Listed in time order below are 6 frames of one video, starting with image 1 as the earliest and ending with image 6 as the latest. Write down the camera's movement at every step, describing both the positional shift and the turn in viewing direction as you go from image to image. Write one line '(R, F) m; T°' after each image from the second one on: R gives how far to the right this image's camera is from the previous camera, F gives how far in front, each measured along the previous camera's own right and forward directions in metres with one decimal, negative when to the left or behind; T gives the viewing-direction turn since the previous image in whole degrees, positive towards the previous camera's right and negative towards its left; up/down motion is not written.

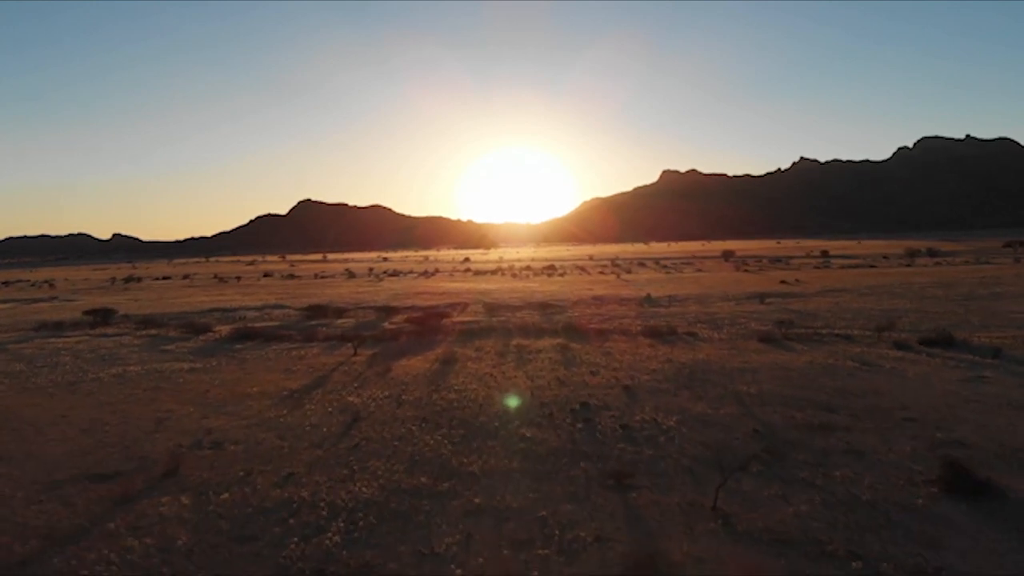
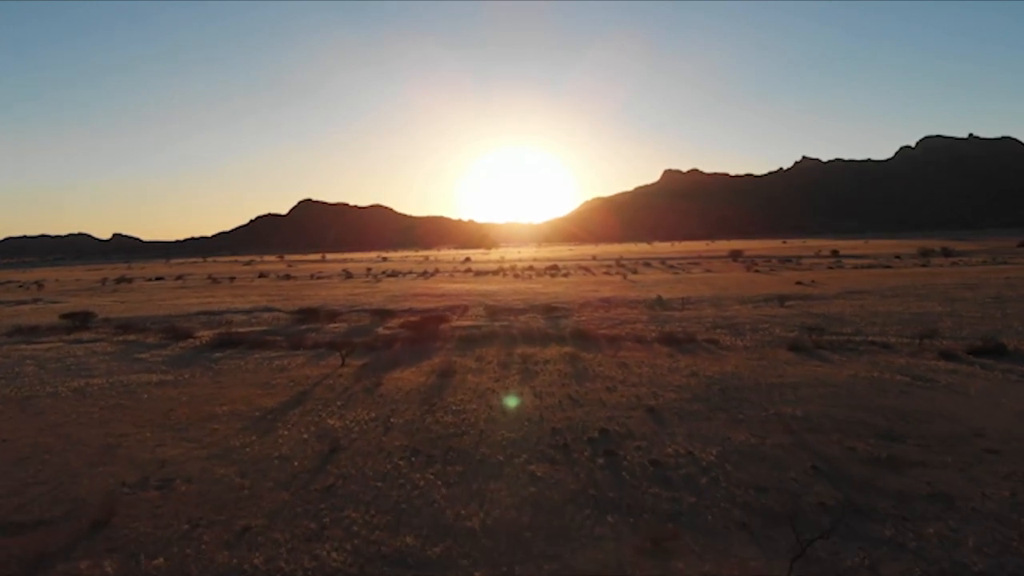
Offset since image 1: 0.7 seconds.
(-0.1, +2.9) m; 0°
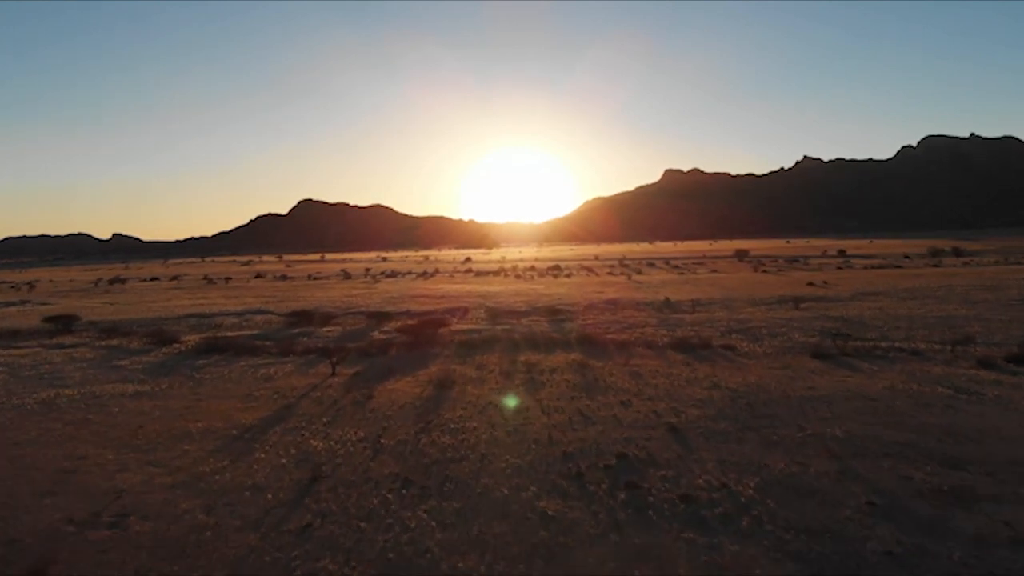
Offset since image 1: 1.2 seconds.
(-0.1, +2.0) m; 0°
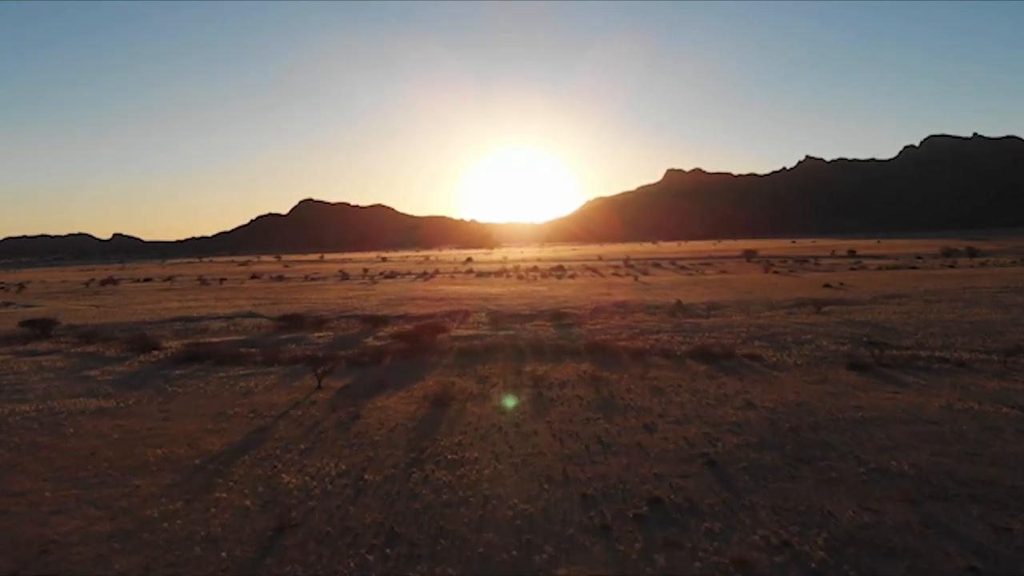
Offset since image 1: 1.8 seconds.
(-0.1, +2.5) m; 0°
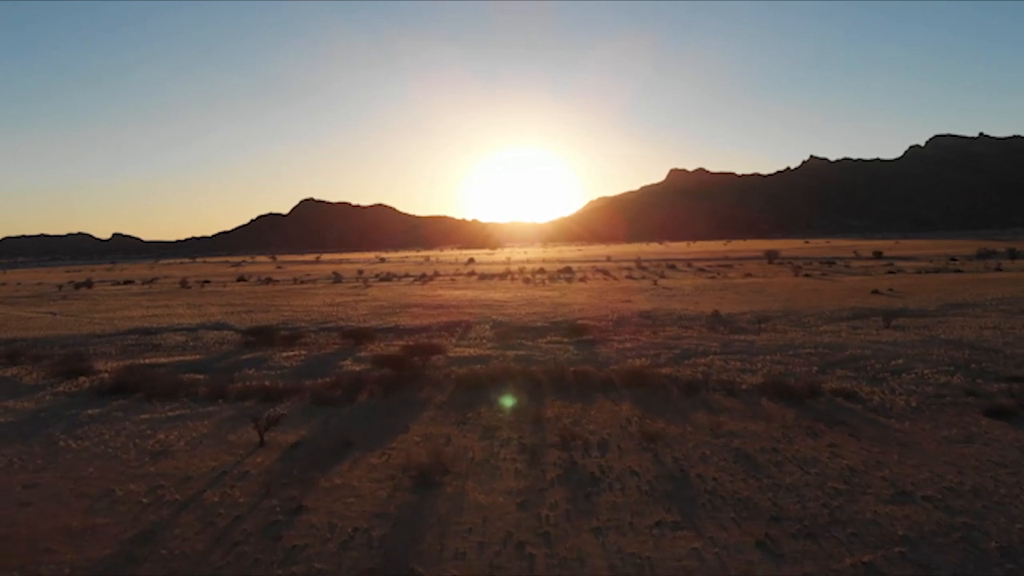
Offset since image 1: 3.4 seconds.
(-0.2, +6.6) m; 0°
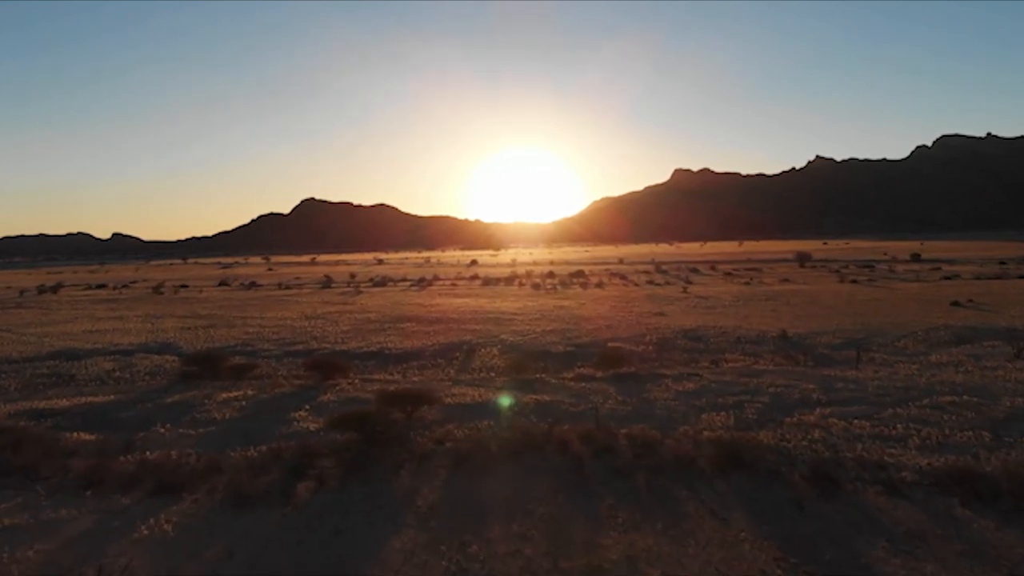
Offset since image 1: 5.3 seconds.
(-0.3, +7.9) m; 0°
